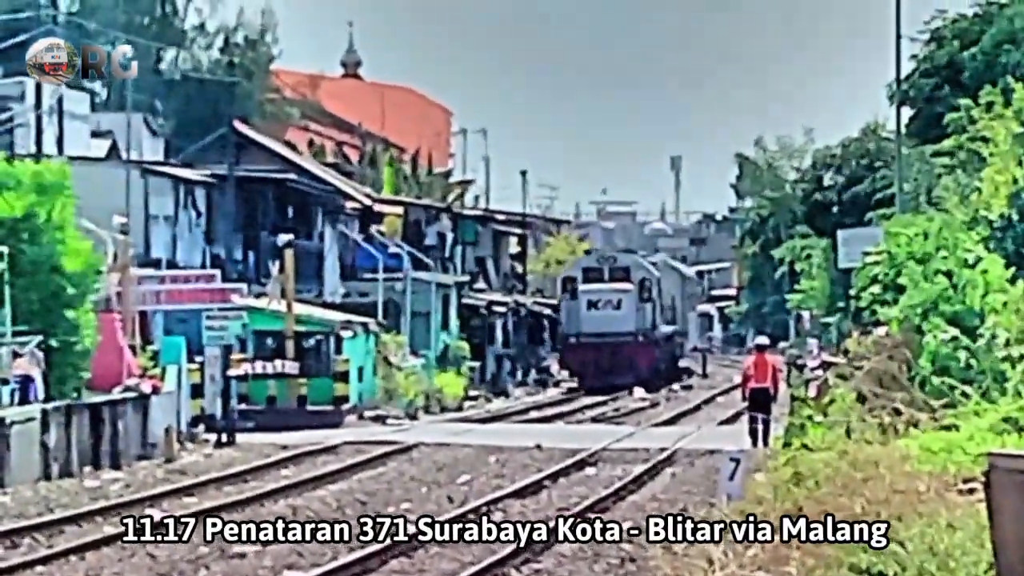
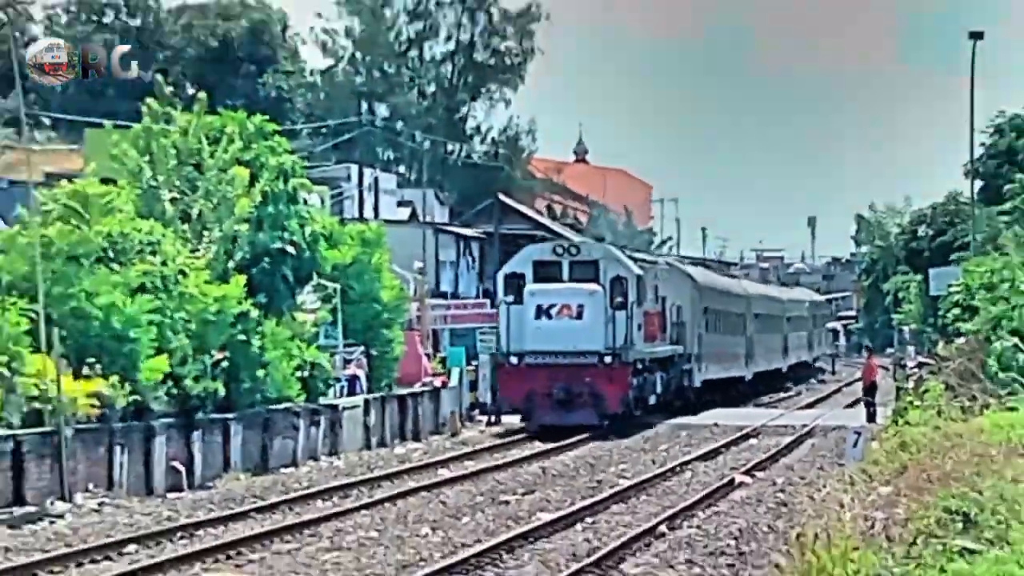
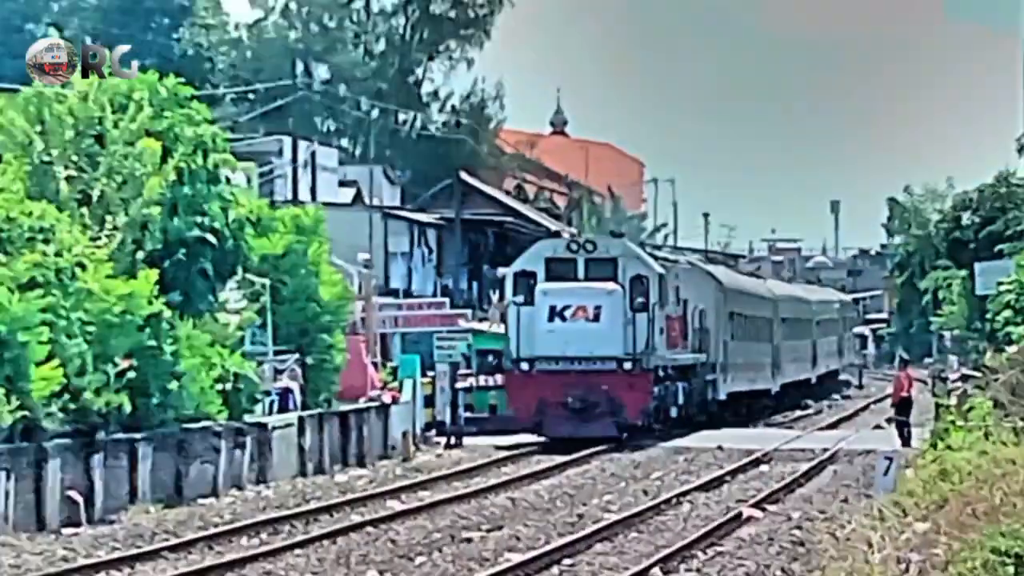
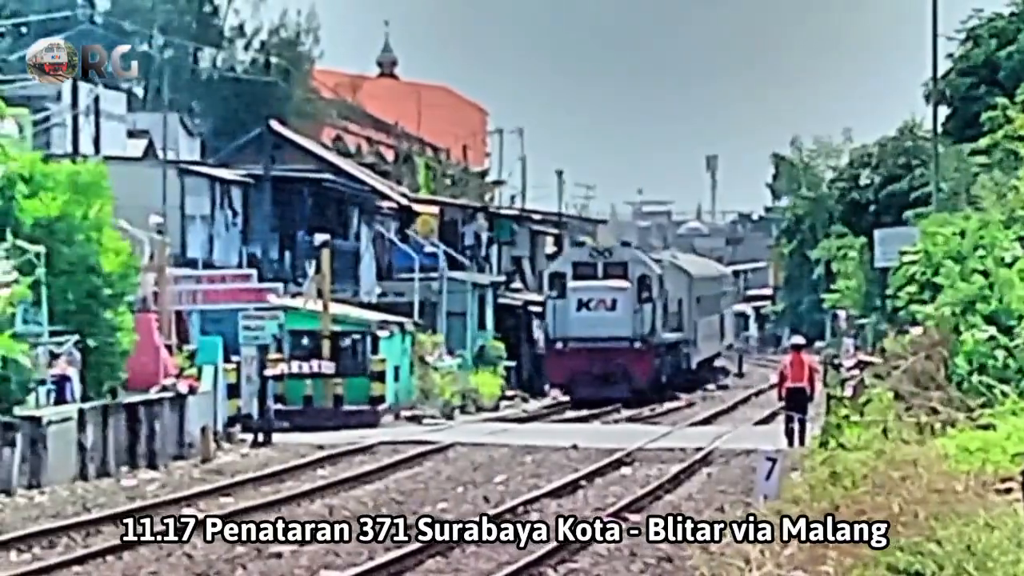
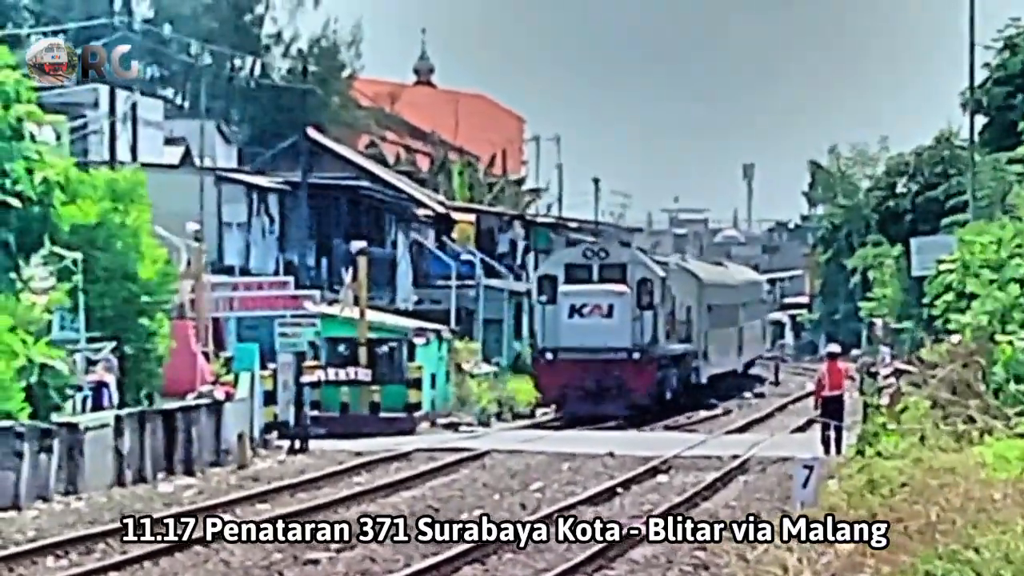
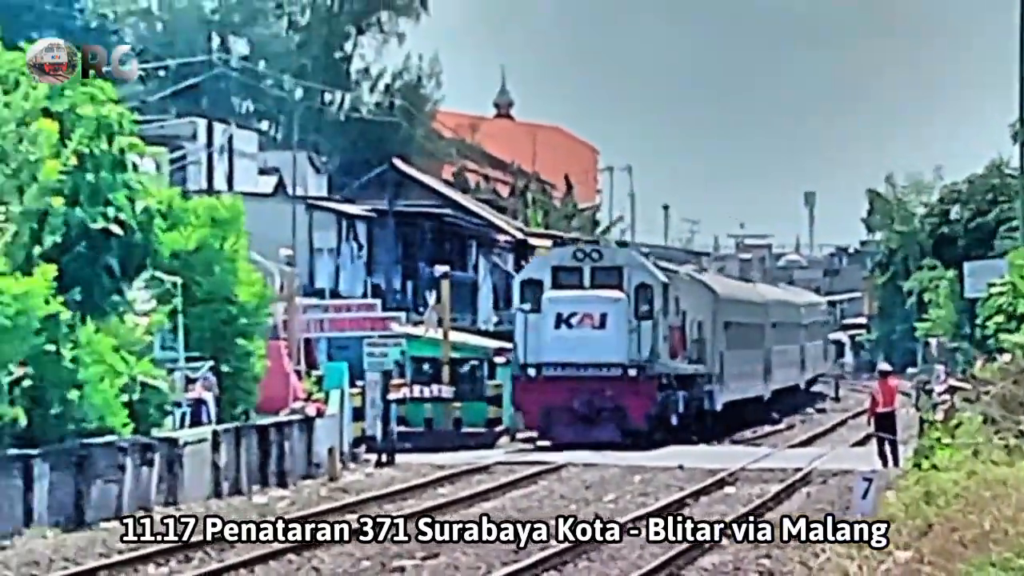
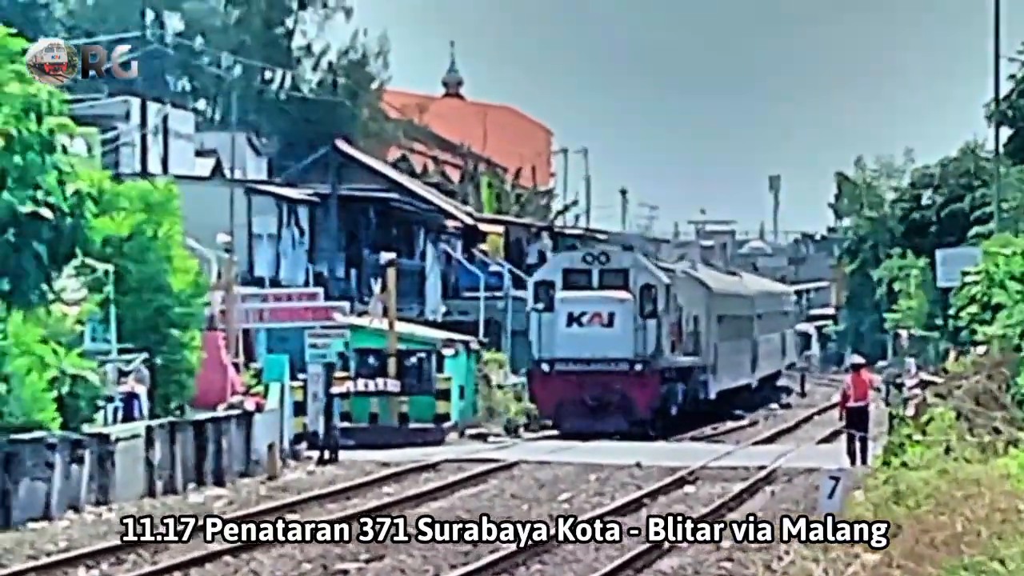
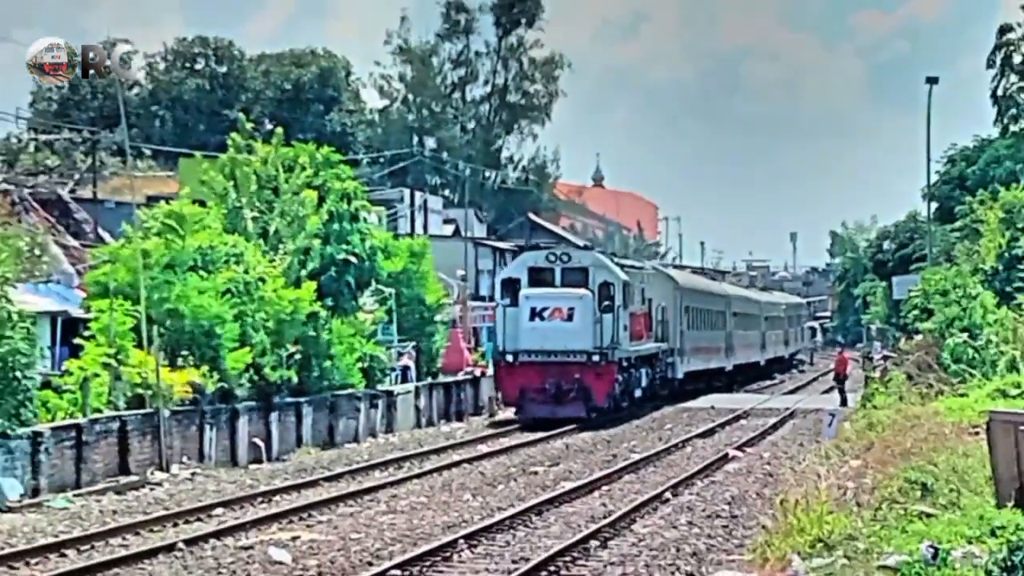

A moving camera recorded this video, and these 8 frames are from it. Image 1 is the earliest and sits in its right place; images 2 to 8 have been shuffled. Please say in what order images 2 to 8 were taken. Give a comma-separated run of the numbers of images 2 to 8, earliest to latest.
4, 5, 7, 6, 3, 2, 8
